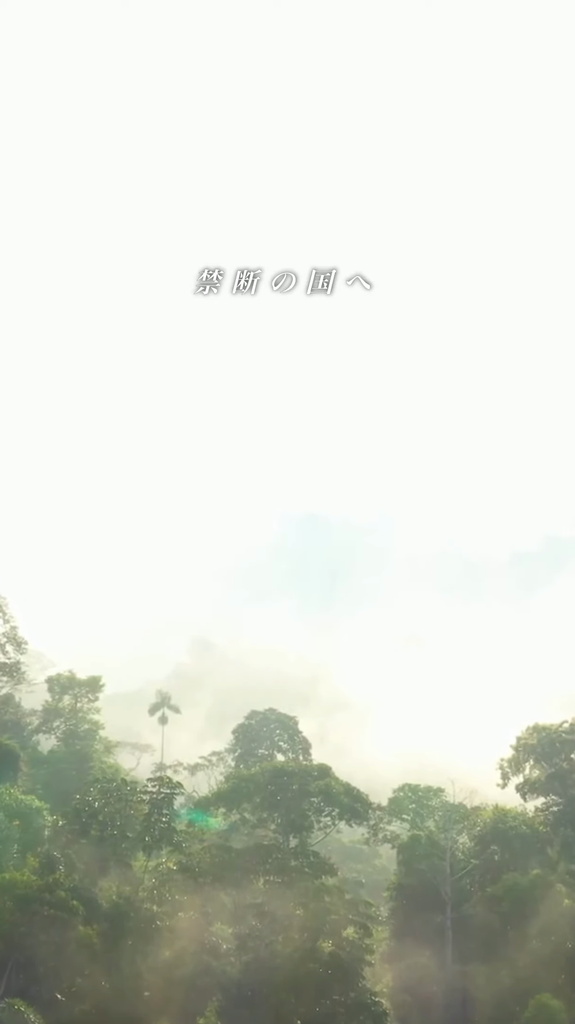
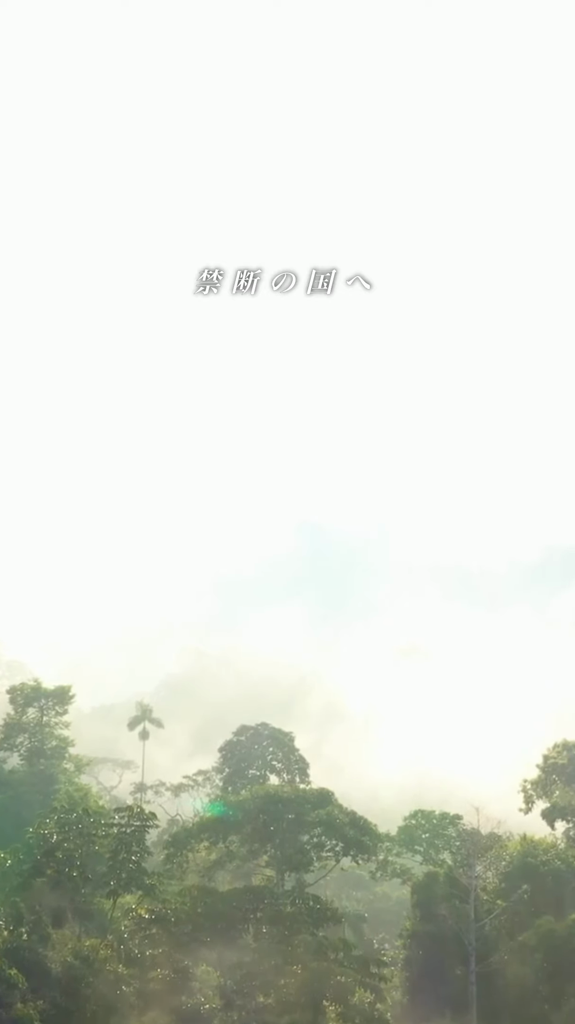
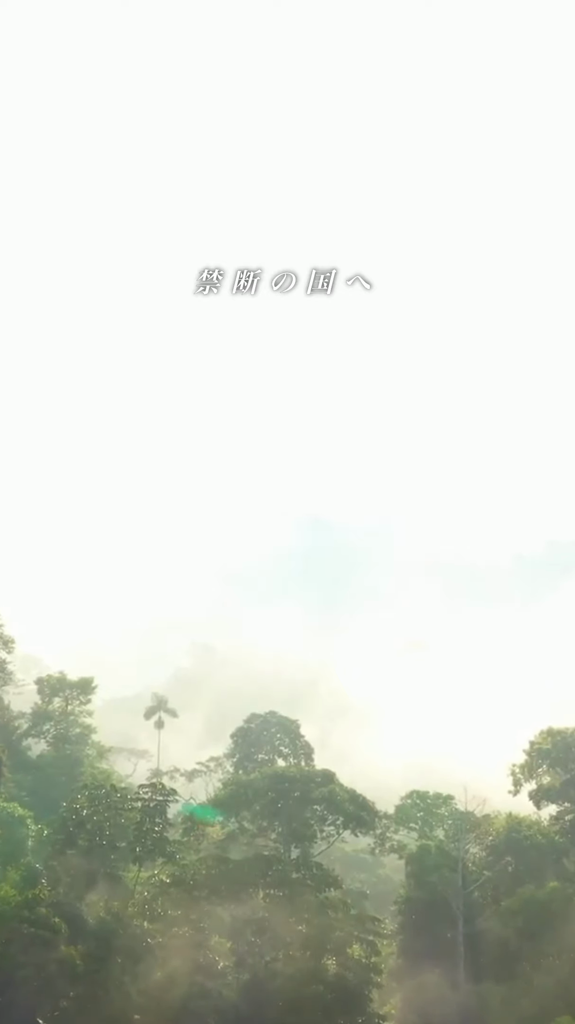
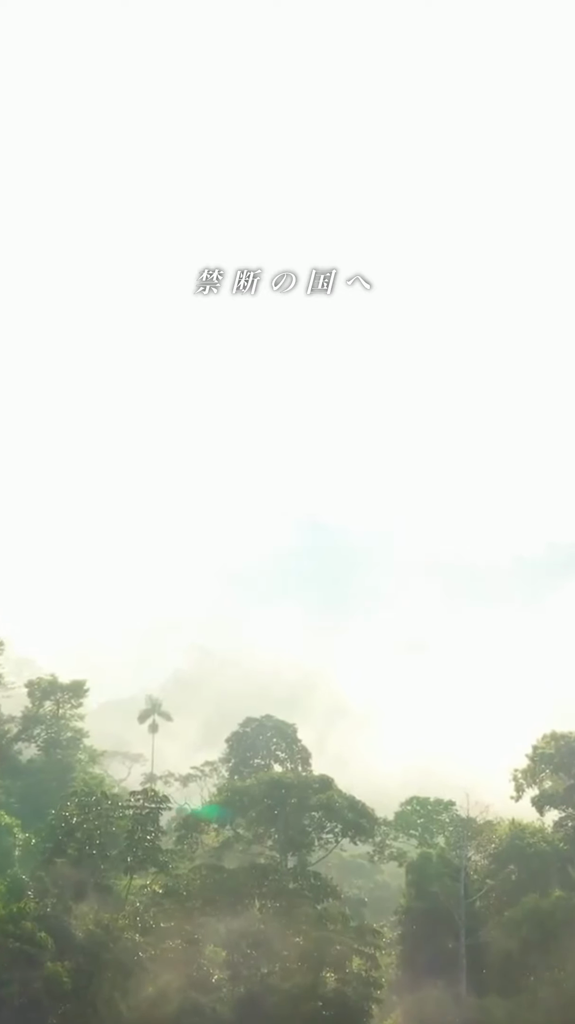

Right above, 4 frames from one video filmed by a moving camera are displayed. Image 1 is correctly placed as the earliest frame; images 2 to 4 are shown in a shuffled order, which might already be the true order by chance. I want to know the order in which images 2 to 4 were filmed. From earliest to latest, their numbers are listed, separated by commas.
3, 4, 2
